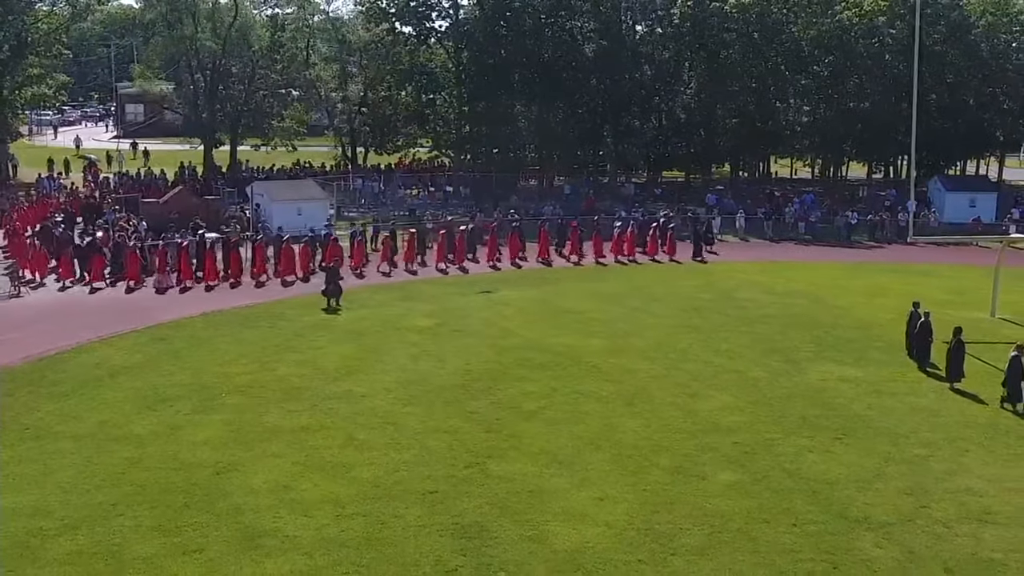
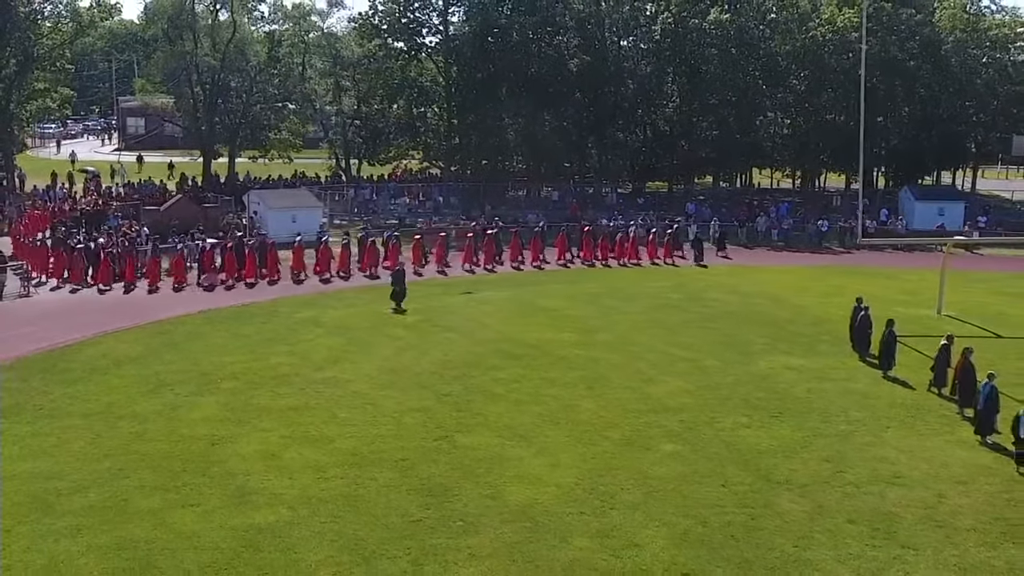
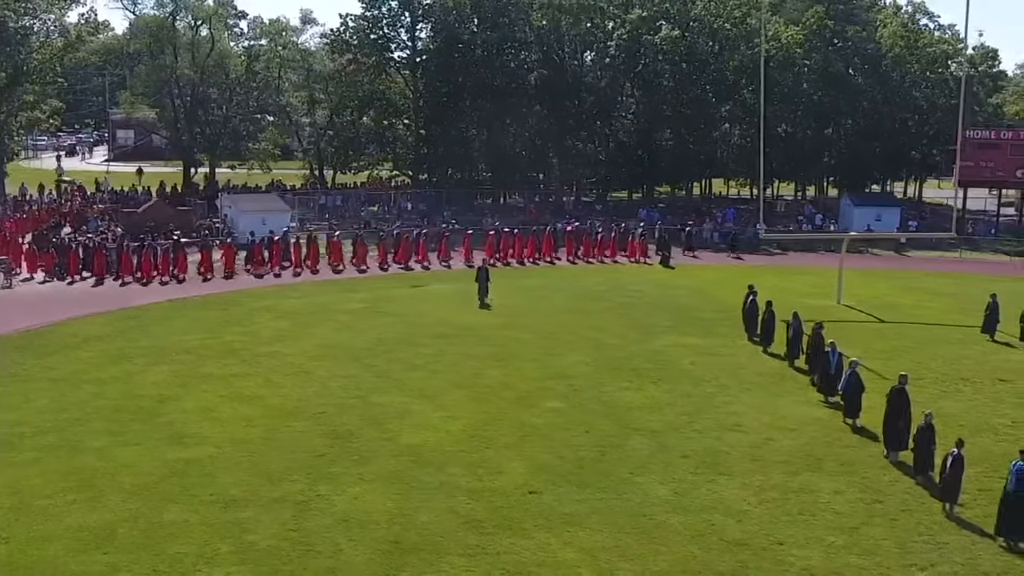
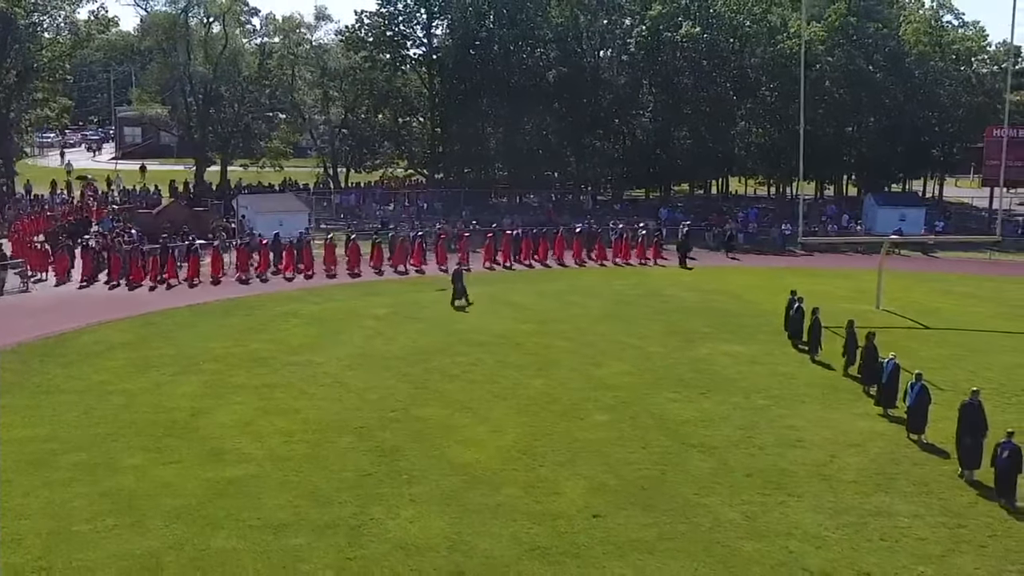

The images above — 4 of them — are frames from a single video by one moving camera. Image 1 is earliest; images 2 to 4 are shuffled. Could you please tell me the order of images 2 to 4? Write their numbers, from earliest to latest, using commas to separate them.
2, 4, 3
